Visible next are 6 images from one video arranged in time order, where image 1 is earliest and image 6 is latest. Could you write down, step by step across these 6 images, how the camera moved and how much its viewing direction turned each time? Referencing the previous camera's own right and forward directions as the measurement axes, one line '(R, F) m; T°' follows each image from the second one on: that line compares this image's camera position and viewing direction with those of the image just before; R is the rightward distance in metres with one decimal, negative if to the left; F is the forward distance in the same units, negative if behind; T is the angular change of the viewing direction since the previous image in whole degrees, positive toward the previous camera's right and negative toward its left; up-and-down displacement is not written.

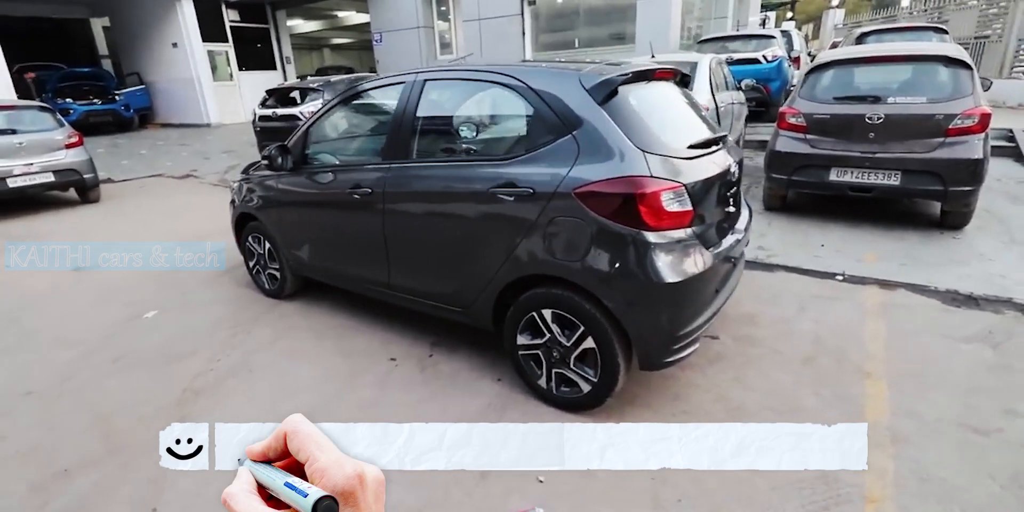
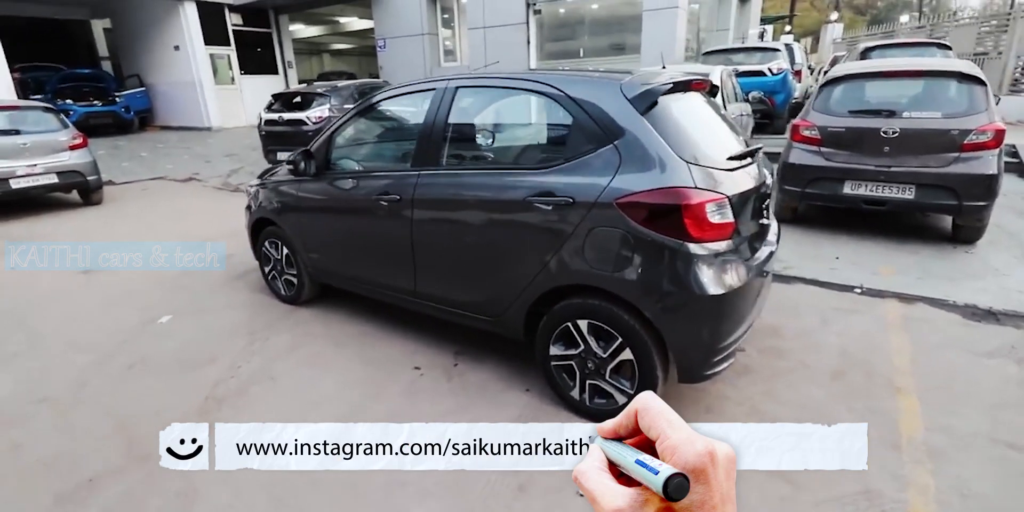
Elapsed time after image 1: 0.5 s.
(-0.2, 0.0) m; +1°
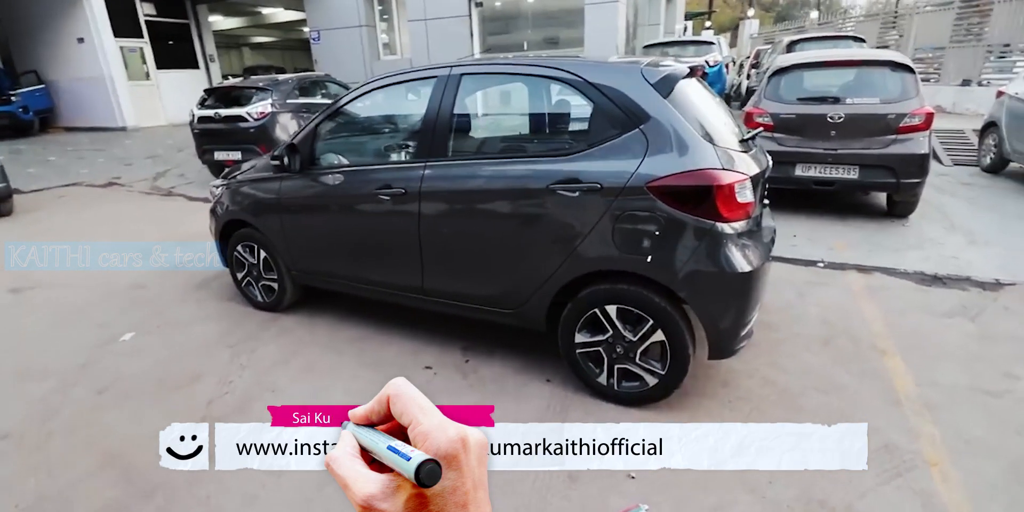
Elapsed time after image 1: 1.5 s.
(-0.4, +0.1) m; +7°
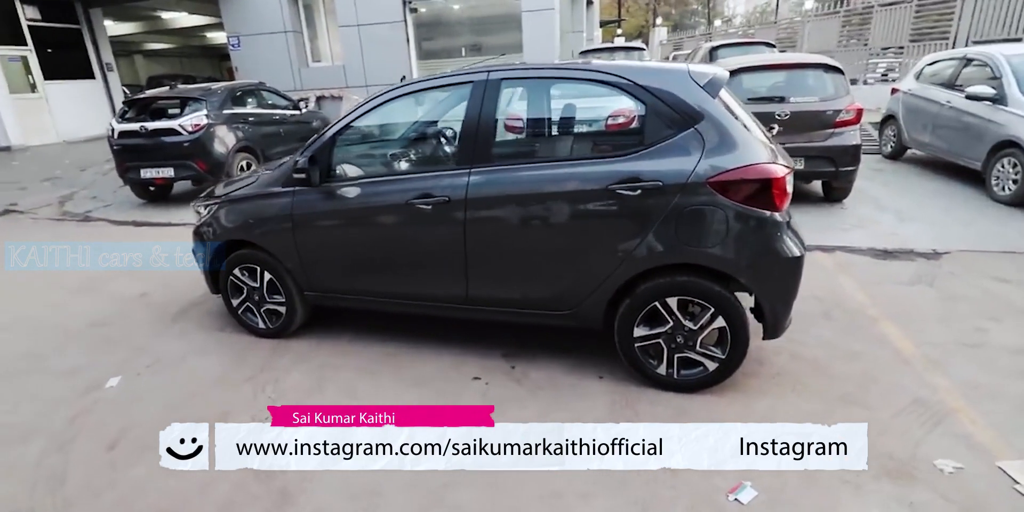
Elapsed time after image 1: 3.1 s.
(-0.7, 0.0) m; +10°
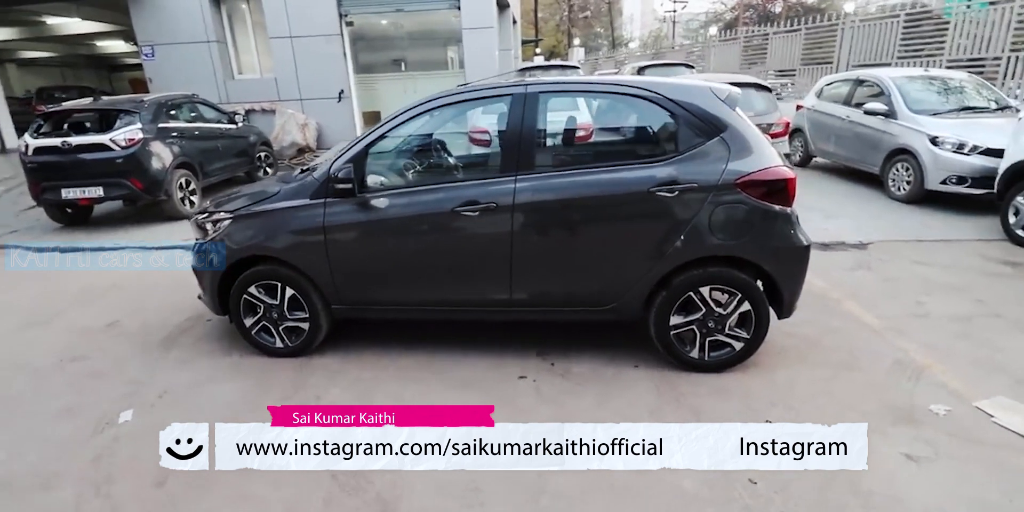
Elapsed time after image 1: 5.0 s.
(-0.8, -0.1) m; +10°
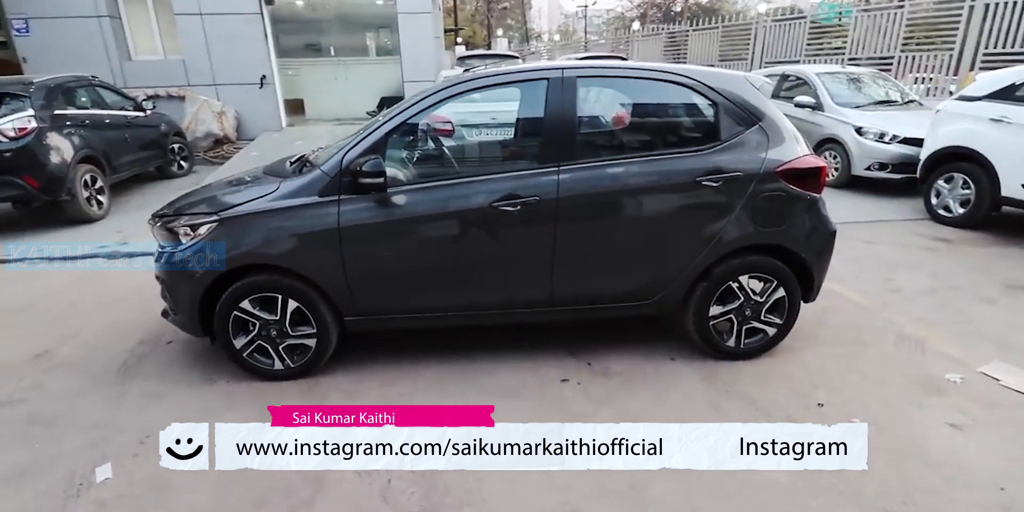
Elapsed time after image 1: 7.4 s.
(-0.7, +0.3) m; +10°
